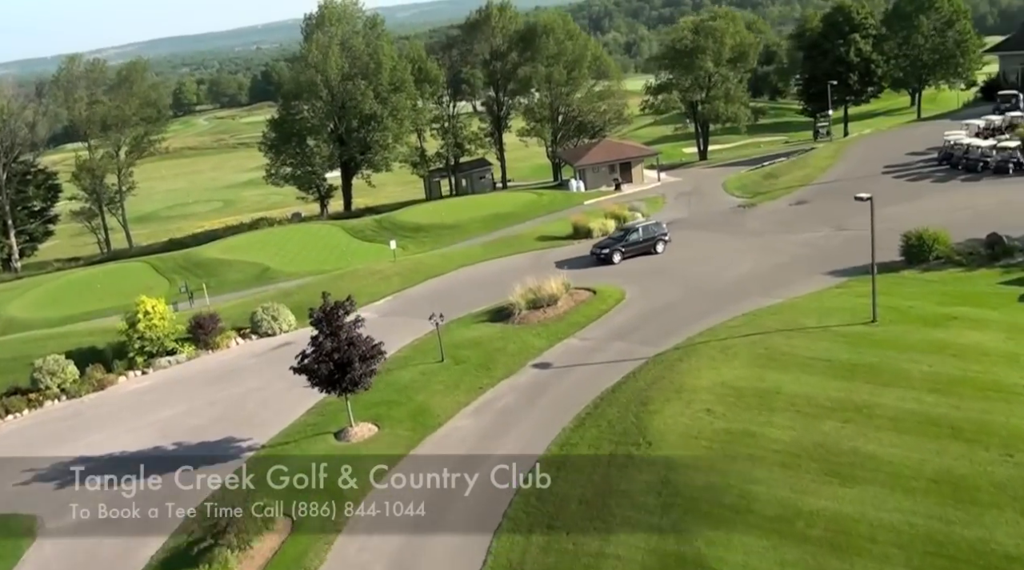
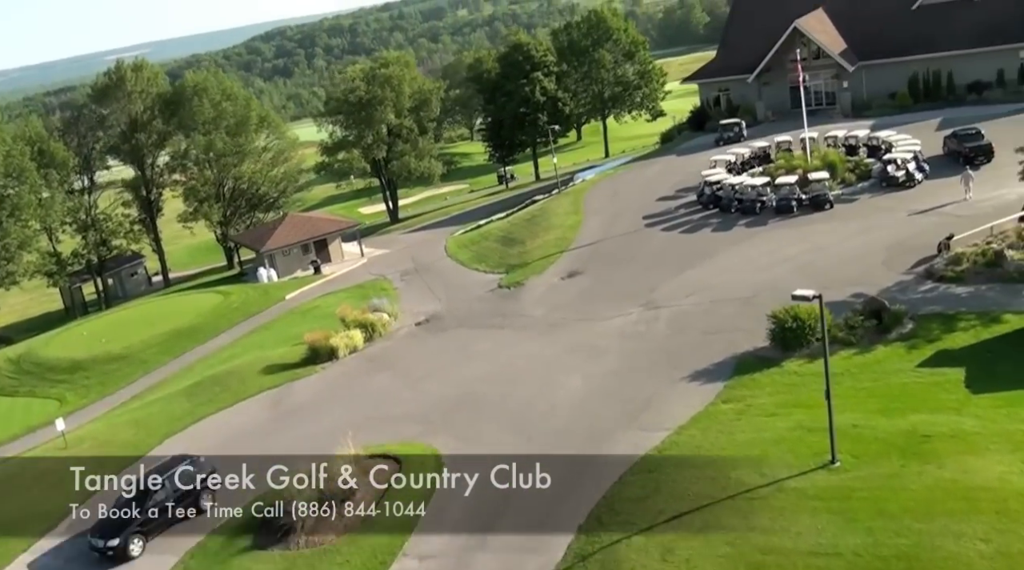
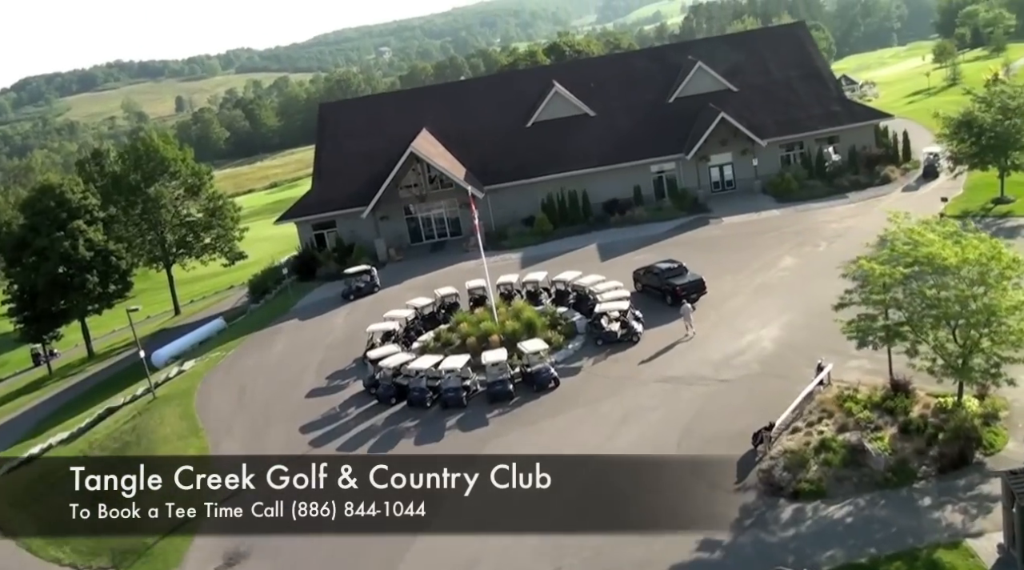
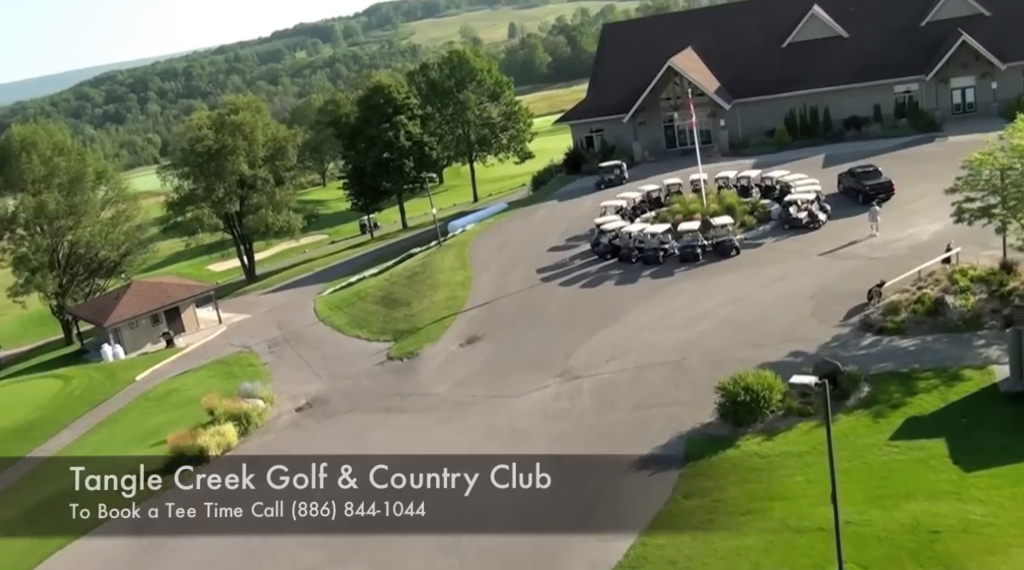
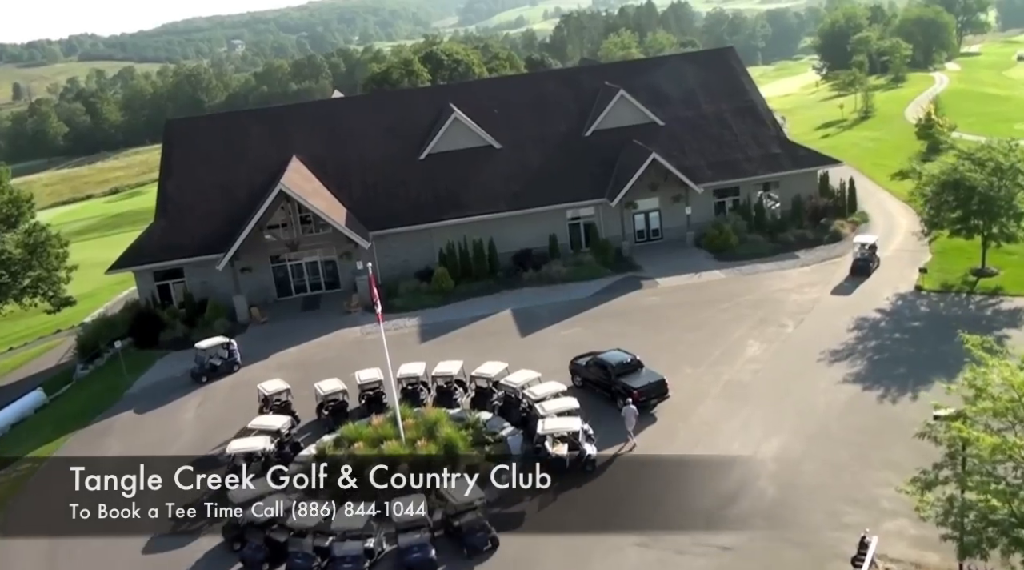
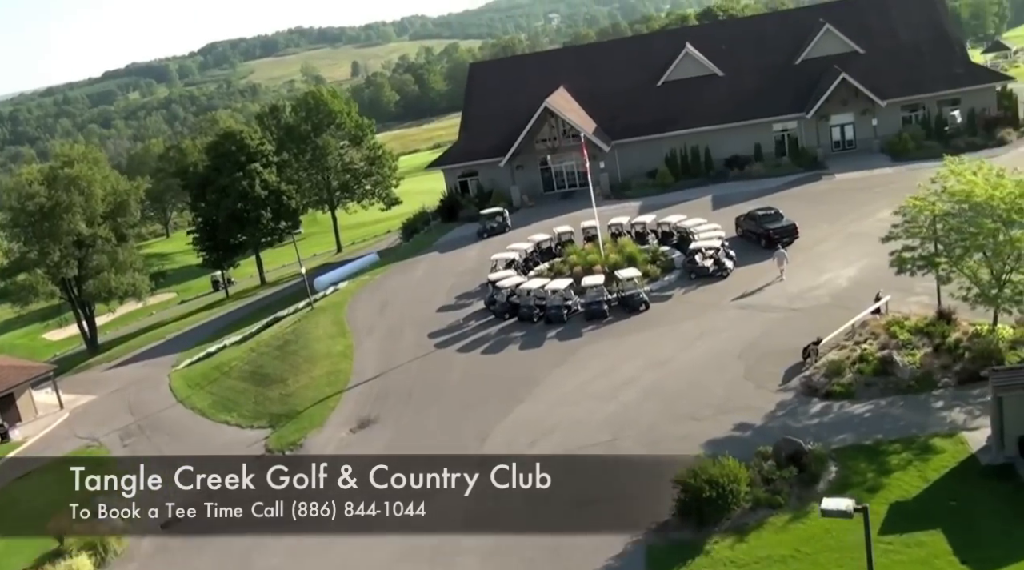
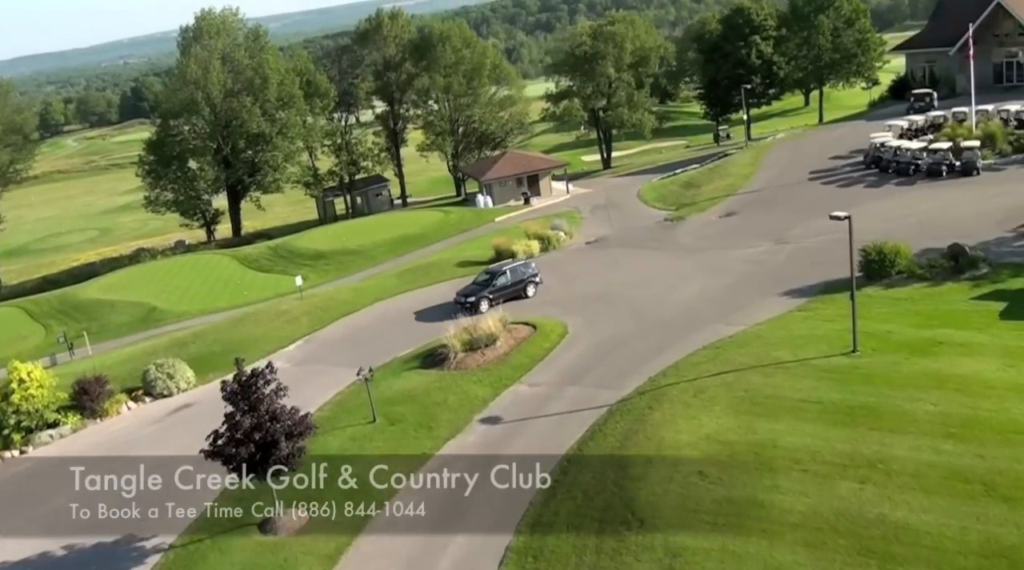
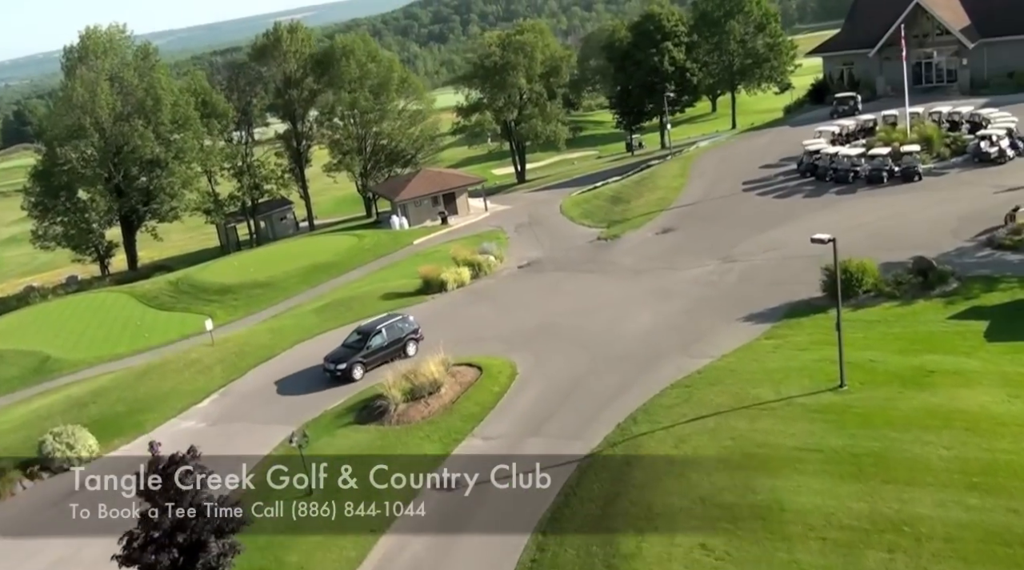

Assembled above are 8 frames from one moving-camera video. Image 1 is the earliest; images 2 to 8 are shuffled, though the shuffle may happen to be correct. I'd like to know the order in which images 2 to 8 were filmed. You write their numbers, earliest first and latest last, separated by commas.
7, 8, 2, 4, 6, 3, 5
